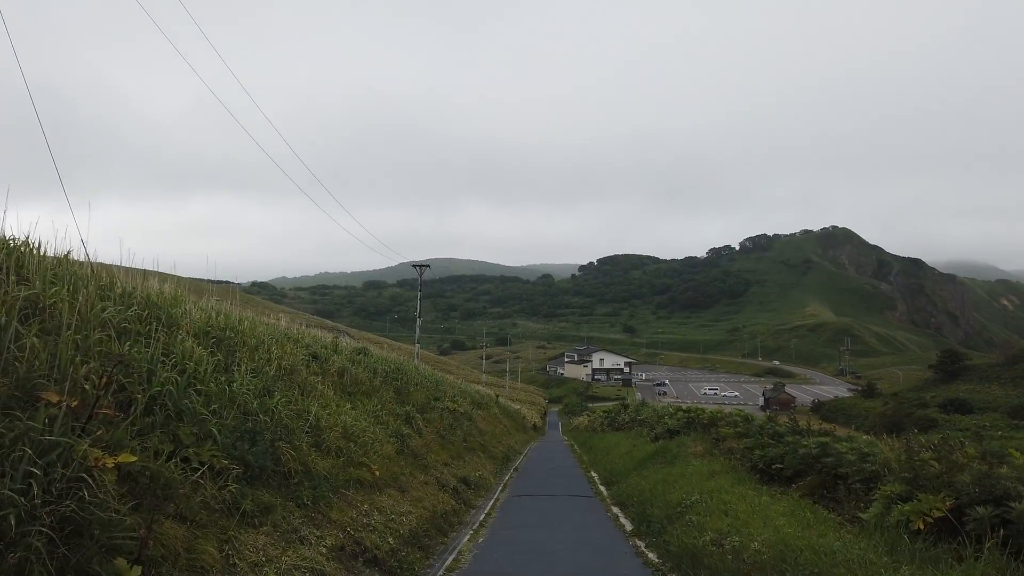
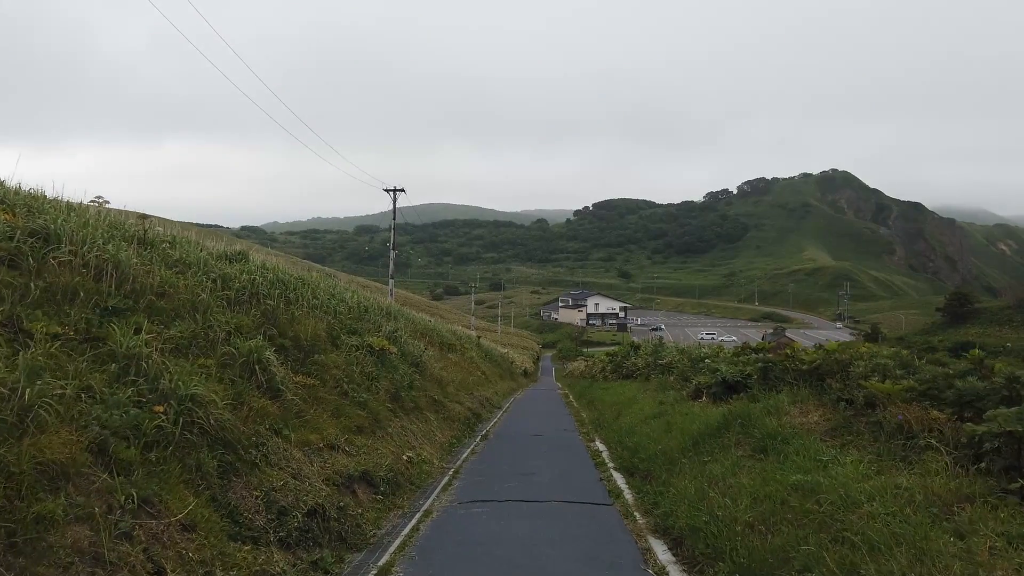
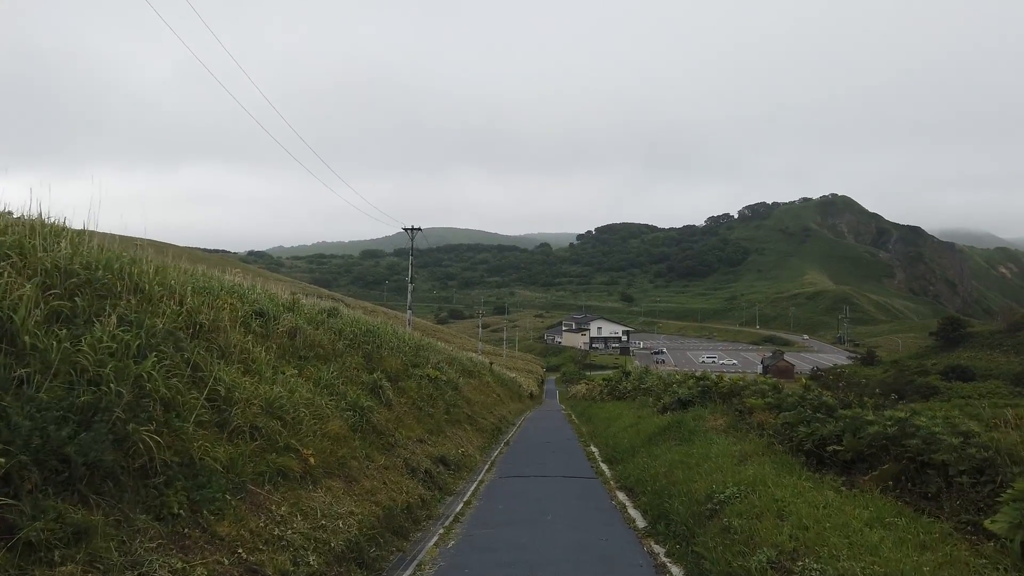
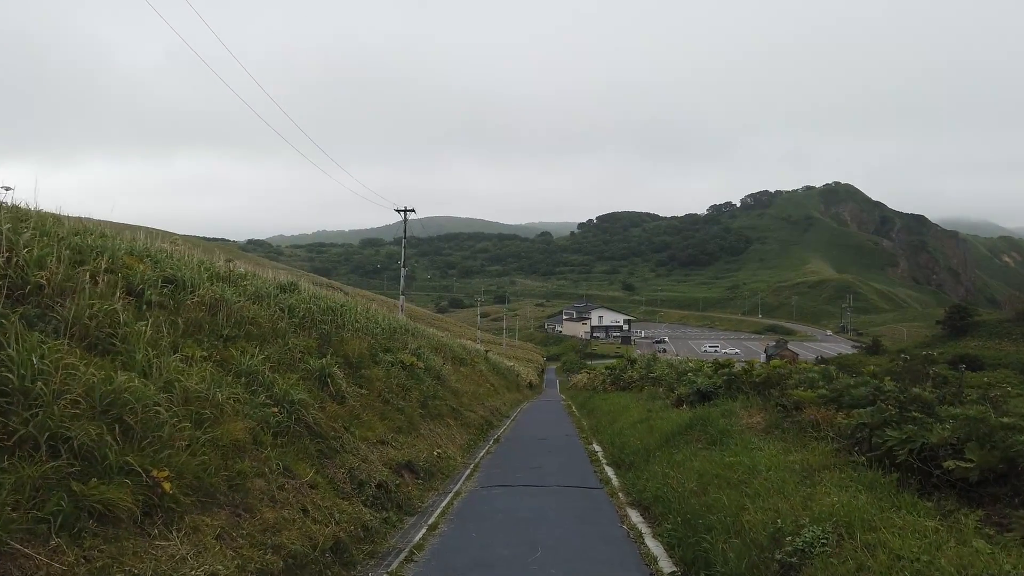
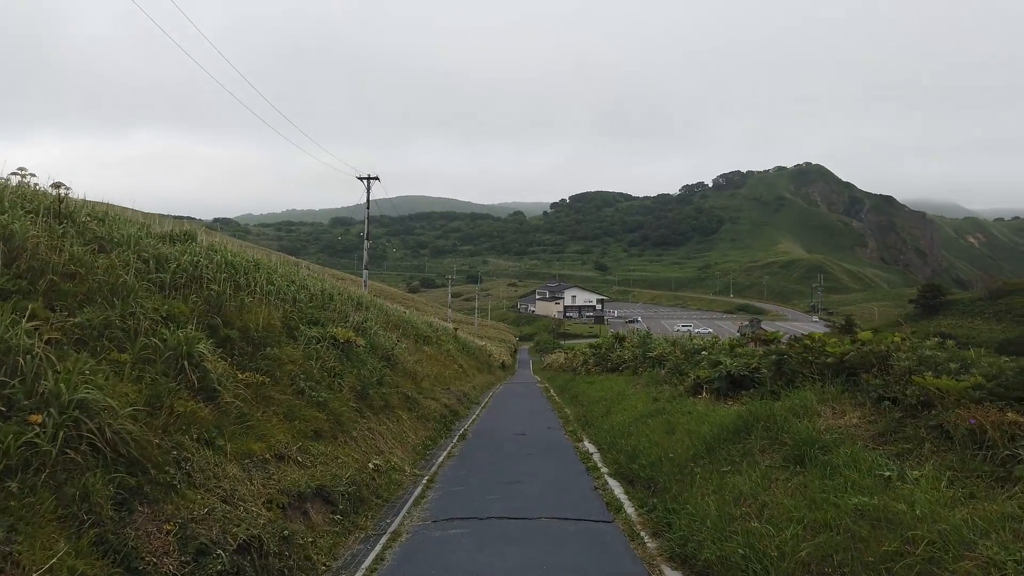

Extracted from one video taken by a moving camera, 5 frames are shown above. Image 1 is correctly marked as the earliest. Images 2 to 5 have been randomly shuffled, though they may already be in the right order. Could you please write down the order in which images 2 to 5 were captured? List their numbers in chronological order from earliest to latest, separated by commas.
3, 4, 2, 5
